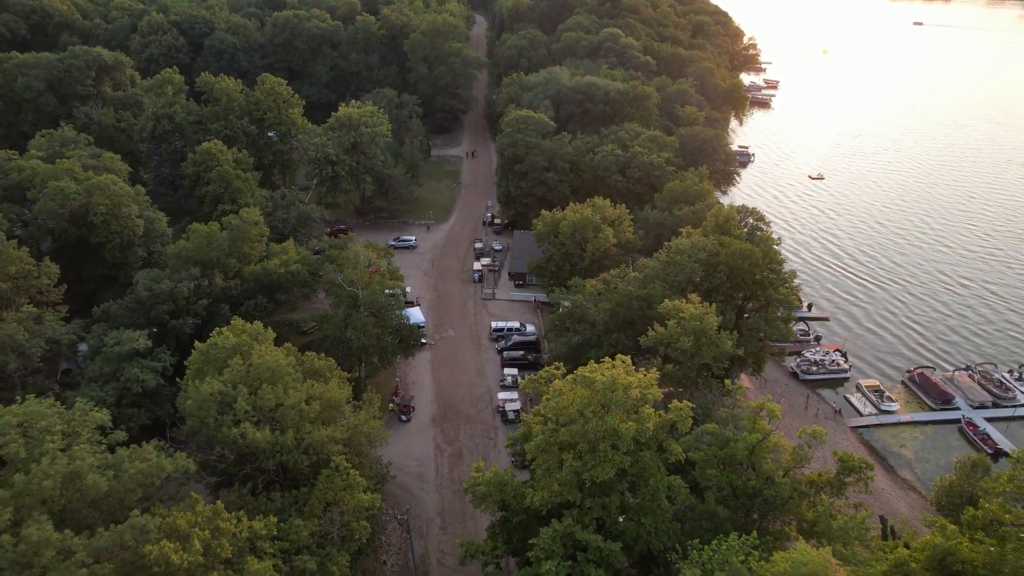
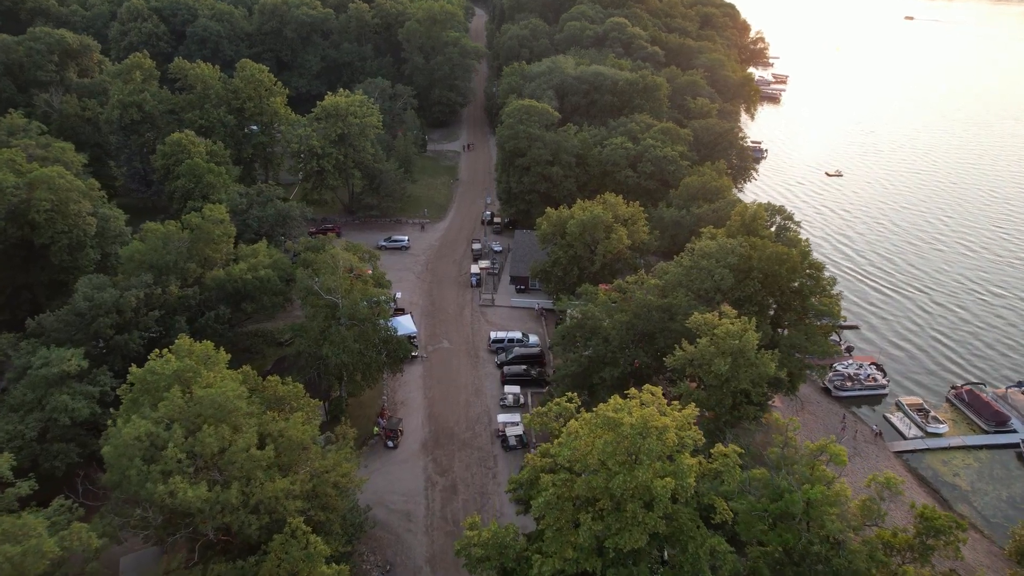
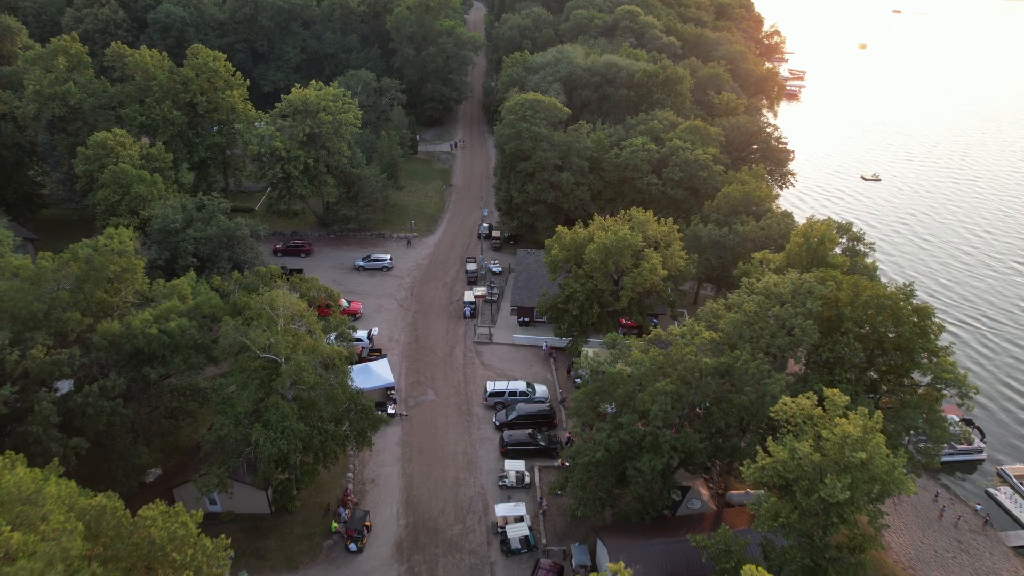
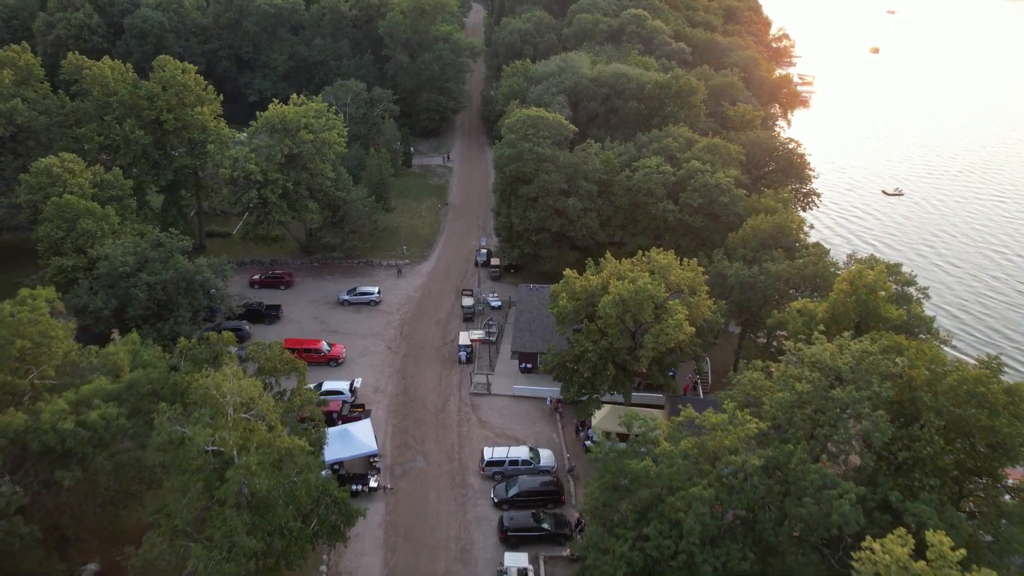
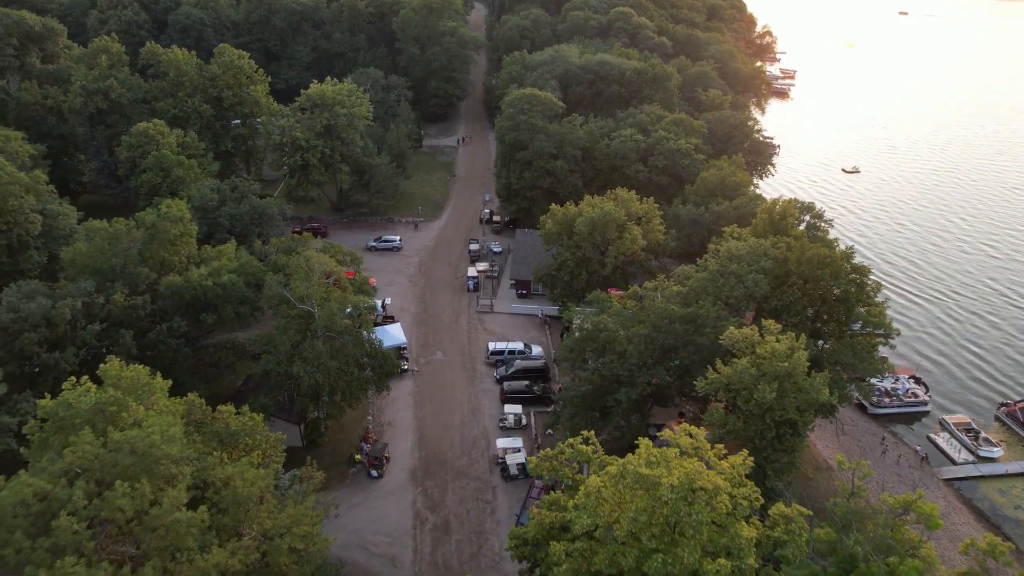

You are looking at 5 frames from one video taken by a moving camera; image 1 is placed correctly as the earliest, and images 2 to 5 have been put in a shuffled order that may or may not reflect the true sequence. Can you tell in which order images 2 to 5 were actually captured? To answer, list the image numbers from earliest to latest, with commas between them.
2, 5, 3, 4
